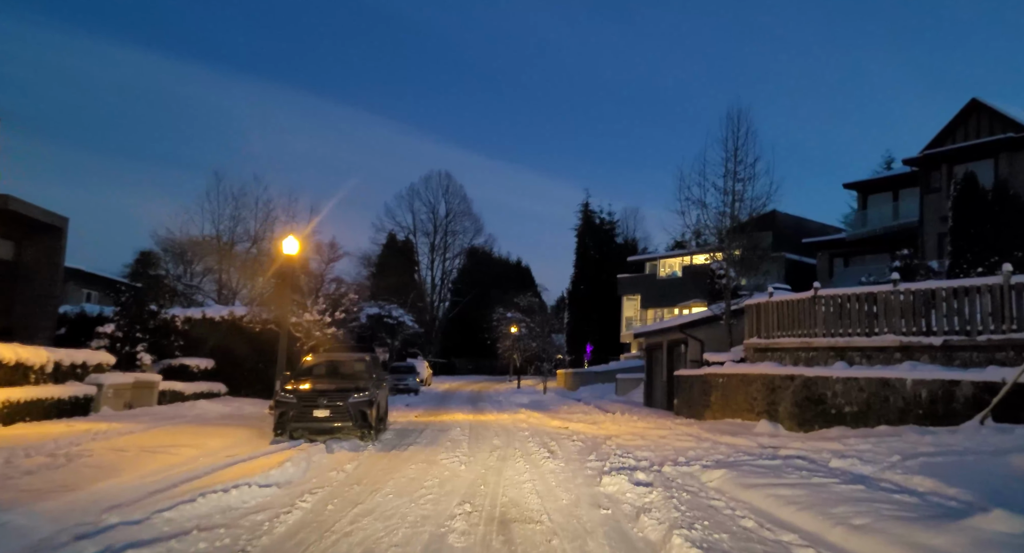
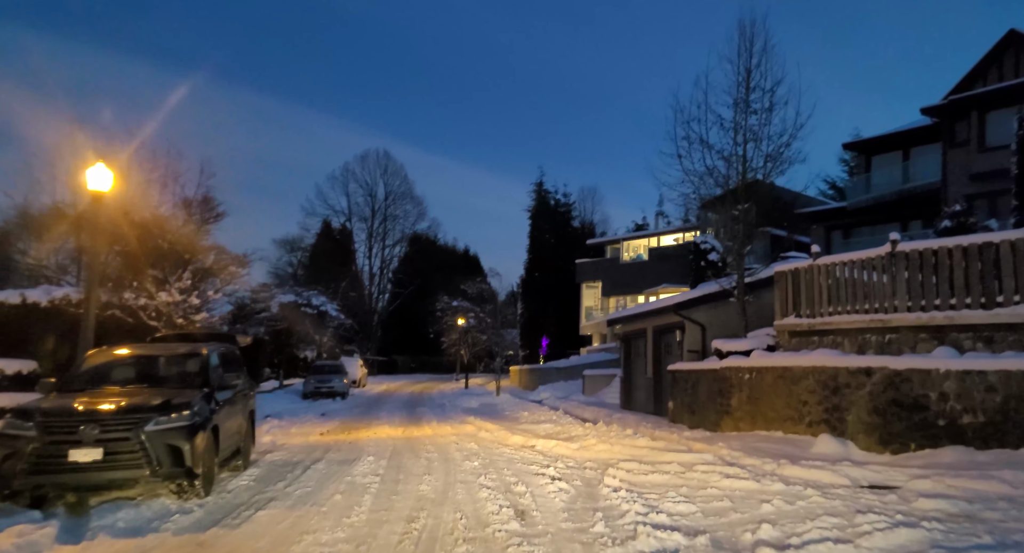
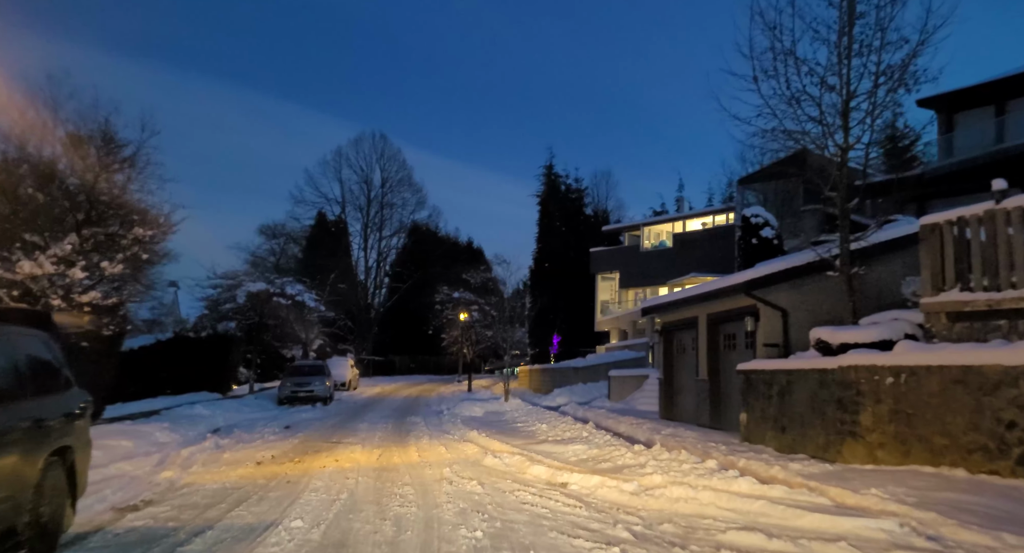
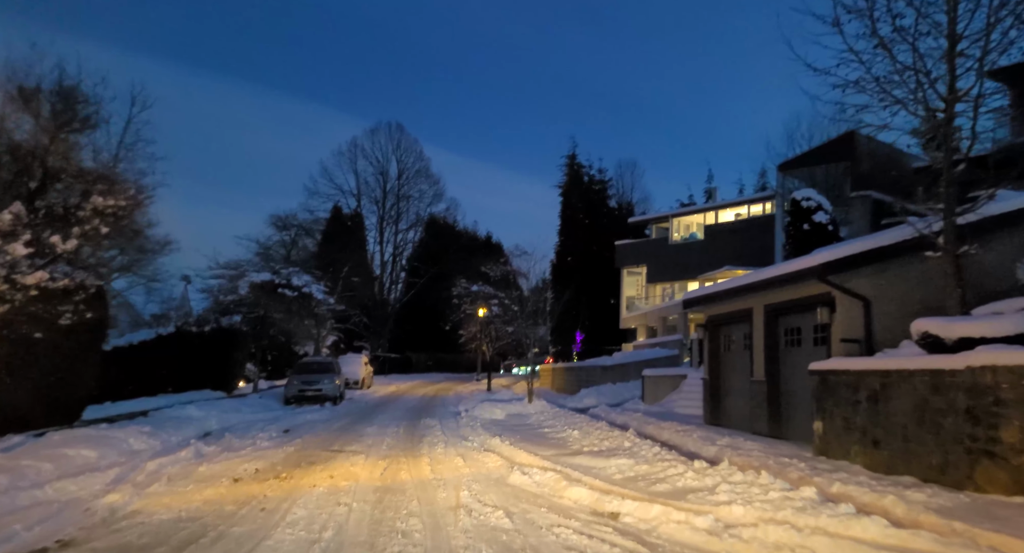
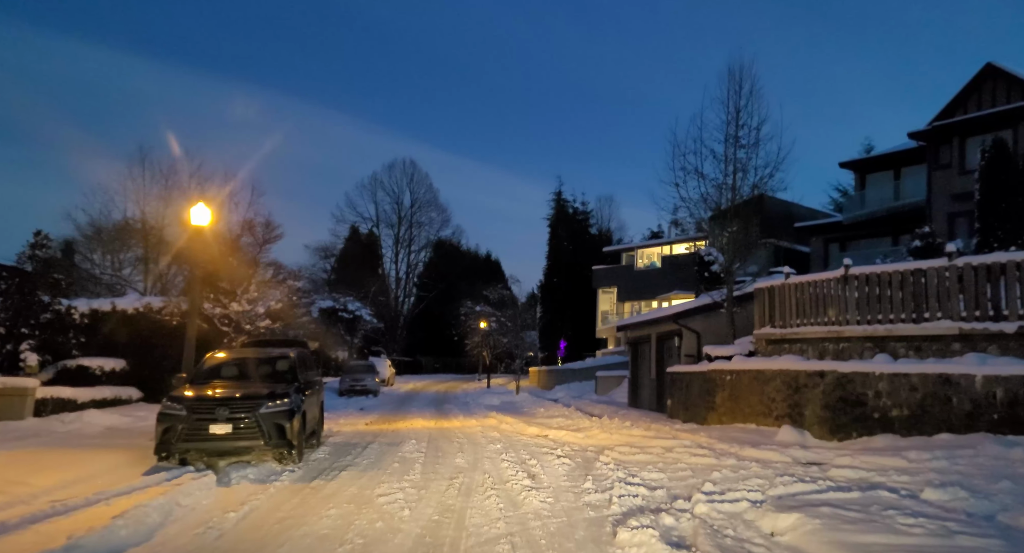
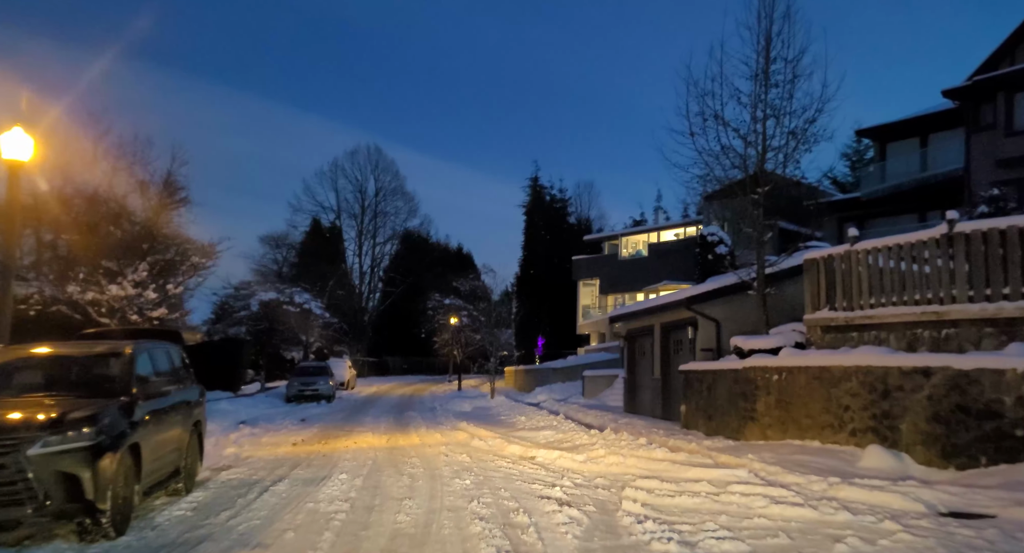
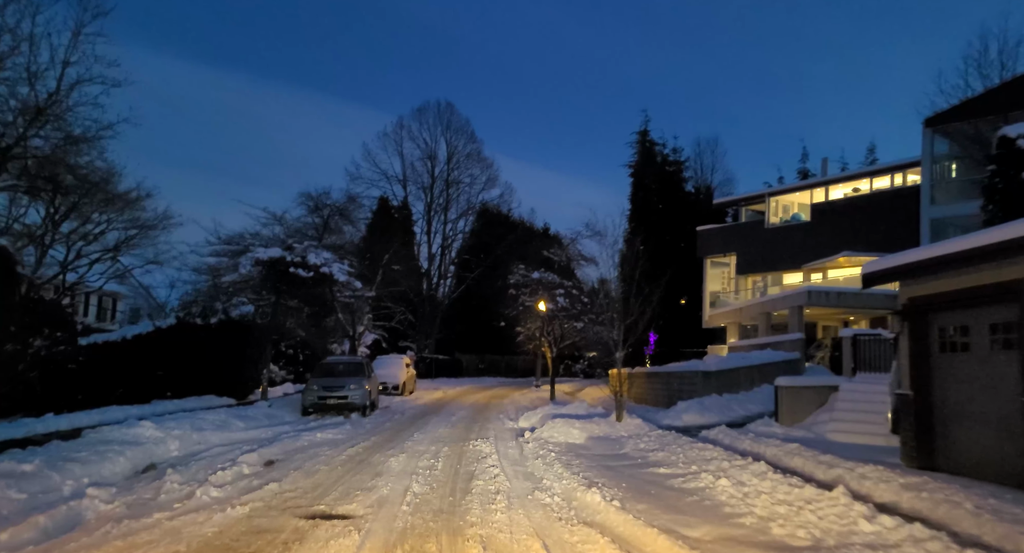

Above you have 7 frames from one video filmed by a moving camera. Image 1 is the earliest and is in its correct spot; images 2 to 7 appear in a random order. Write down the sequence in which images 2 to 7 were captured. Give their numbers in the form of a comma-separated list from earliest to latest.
5, 2, 6, 3, 4, 7
